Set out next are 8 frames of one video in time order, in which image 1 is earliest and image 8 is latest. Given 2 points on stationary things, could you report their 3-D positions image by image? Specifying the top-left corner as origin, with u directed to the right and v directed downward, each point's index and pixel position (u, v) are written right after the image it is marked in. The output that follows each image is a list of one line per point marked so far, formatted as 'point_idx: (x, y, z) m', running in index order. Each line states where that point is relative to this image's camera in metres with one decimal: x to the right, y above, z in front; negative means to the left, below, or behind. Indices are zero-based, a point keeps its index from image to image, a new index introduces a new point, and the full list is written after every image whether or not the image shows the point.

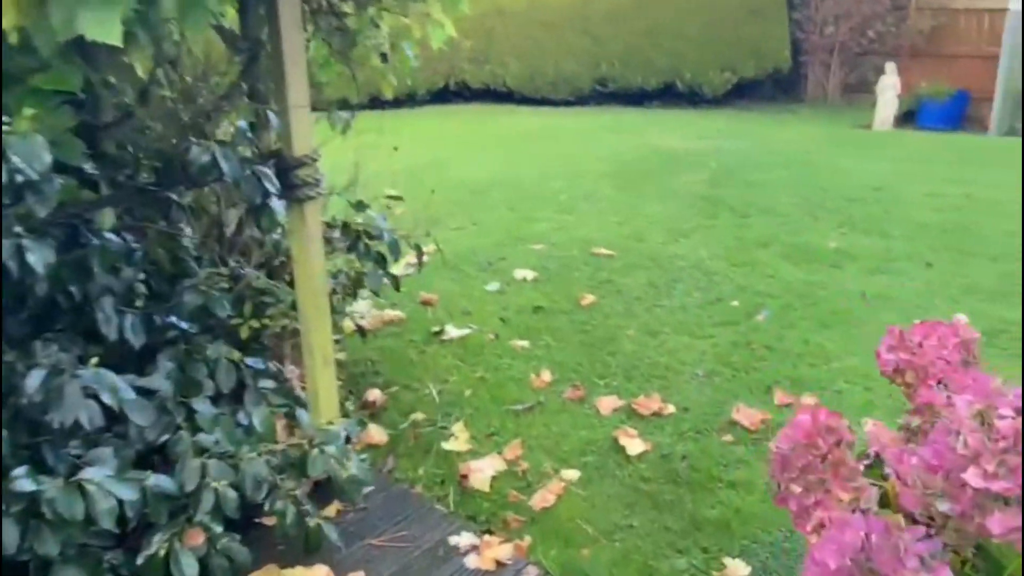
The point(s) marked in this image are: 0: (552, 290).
0: (+0.2, 0.0, +3.8) m
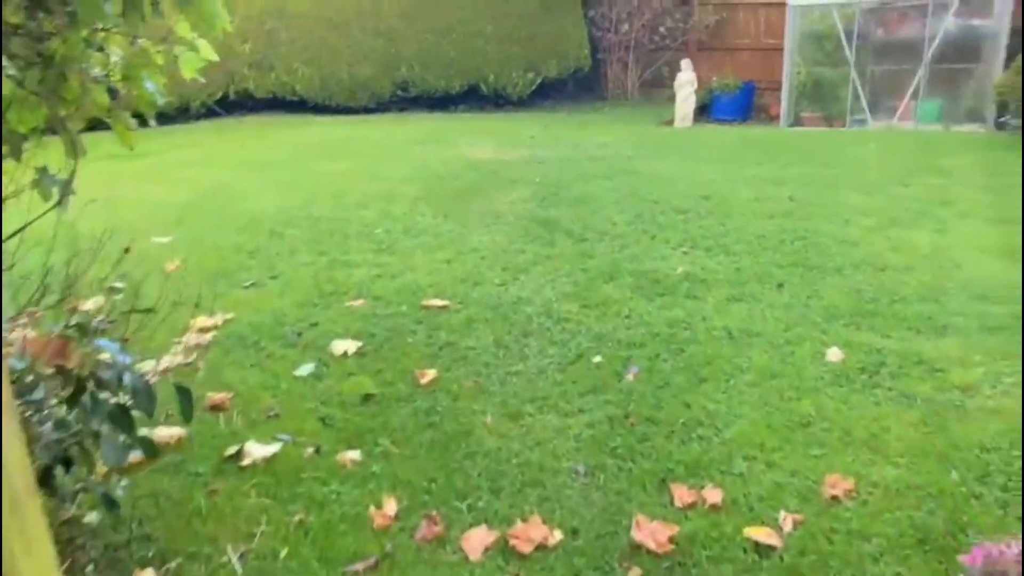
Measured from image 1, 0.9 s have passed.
0: (-0.6, -0.3, +3.1) m
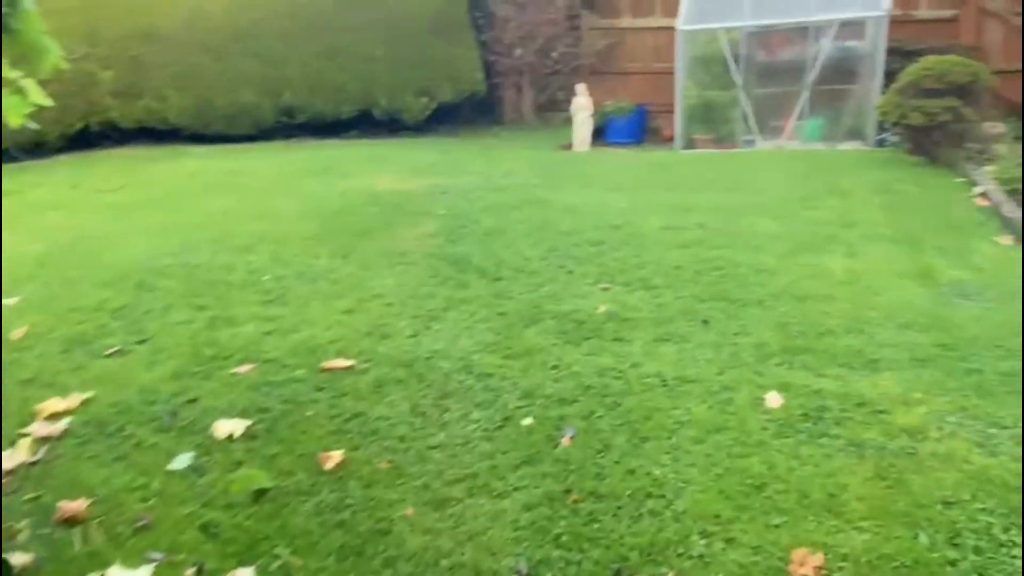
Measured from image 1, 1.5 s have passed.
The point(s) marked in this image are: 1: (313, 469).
0: (-0.9, -0.6, +2.7) m
1: (-0.8, -0.7, +2.8) m
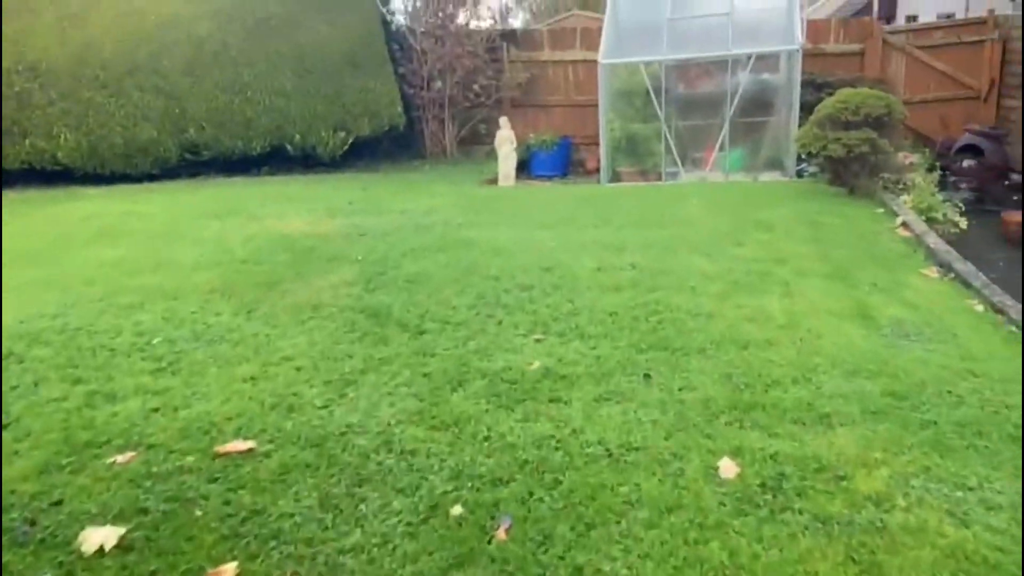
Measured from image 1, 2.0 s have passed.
0: (-1.1, -0.8, +2.2) m
1: (-1.0, -0.9, +2.4) m
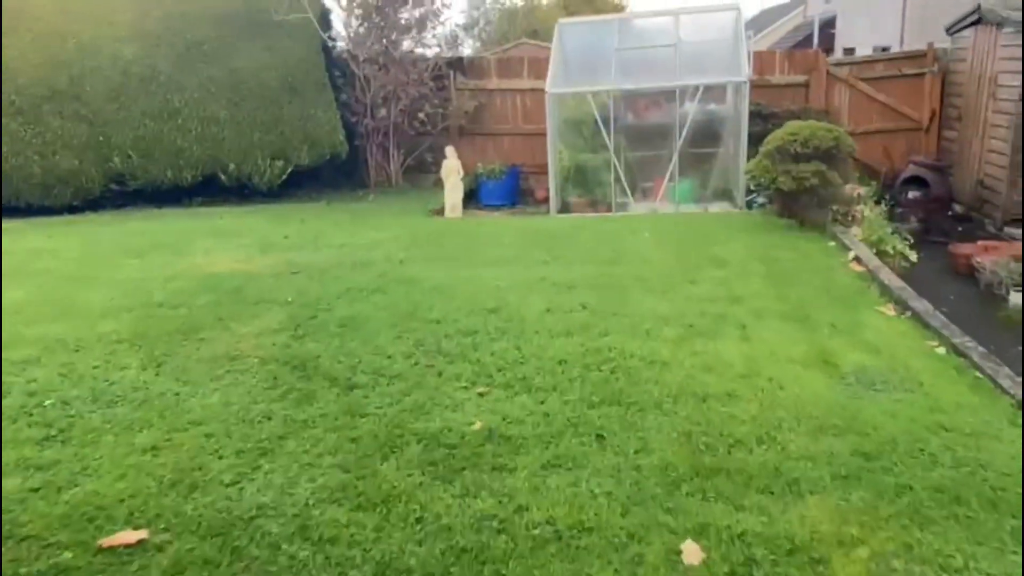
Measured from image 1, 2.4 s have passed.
0: (-1.3, -1.0, +1.8) m
1: (-1.2, -1.1, +2.0) m
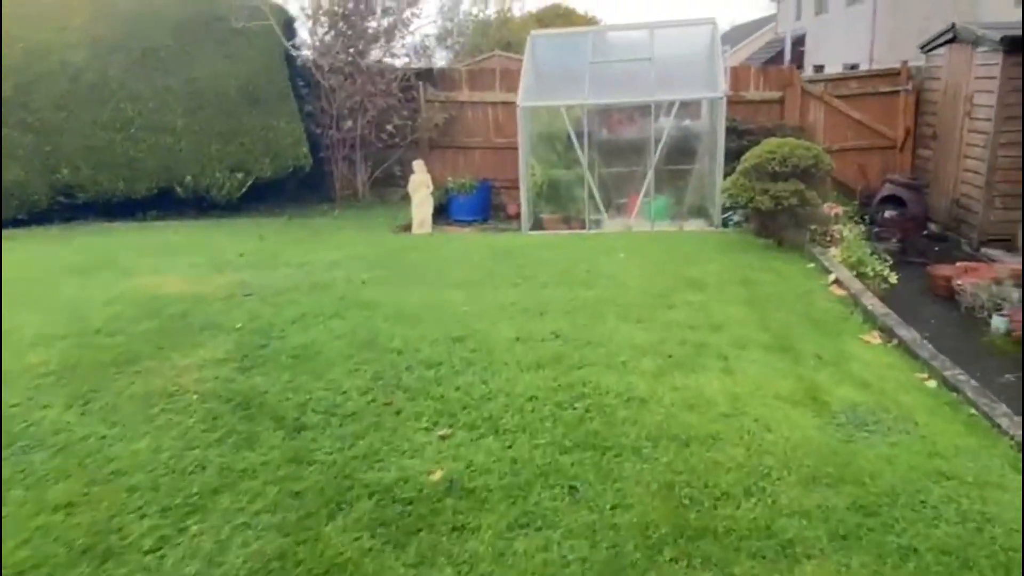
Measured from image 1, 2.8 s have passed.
0: (-1.4, -1.1, +1.5) m
1: (-1.3, -1.2, +1.7) m
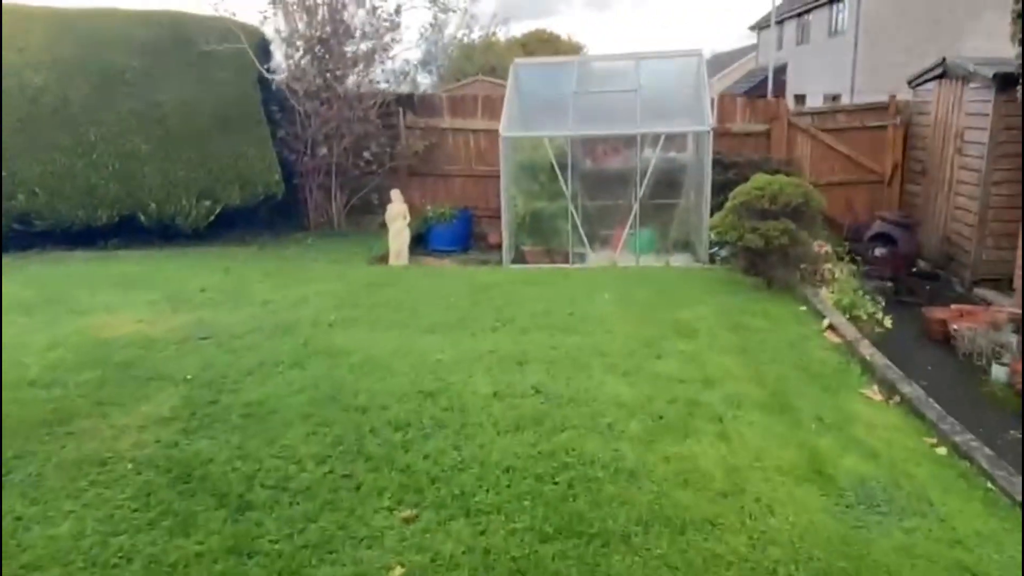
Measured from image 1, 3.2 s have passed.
0: (-1.4, -1.3, +1.1) m
1: (-1.4, -1.4, +1.3) m
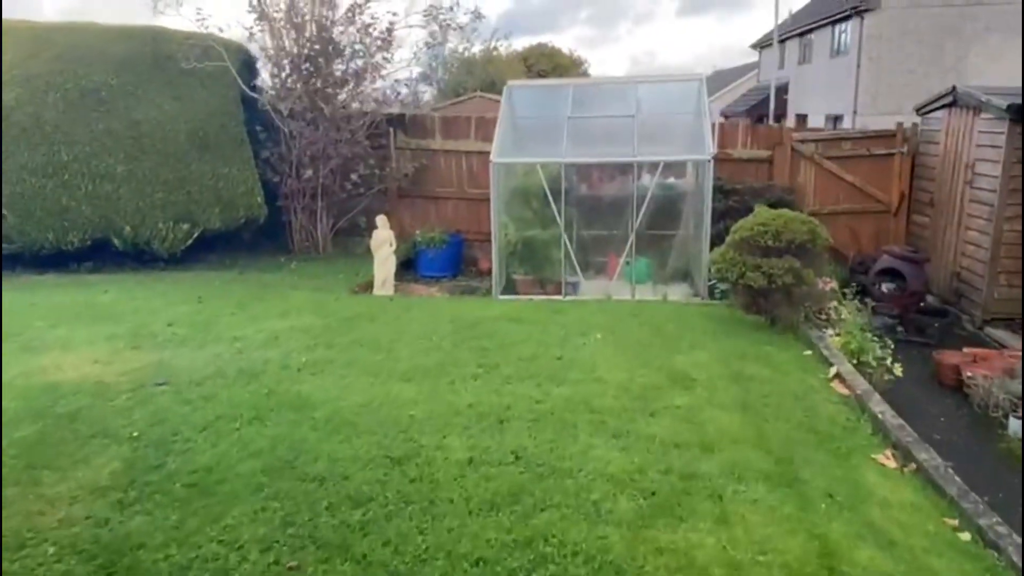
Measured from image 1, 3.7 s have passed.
0: (-1.5, -1.5, +0.8) m
1: (-1.5, -1.6, +0.9) m
